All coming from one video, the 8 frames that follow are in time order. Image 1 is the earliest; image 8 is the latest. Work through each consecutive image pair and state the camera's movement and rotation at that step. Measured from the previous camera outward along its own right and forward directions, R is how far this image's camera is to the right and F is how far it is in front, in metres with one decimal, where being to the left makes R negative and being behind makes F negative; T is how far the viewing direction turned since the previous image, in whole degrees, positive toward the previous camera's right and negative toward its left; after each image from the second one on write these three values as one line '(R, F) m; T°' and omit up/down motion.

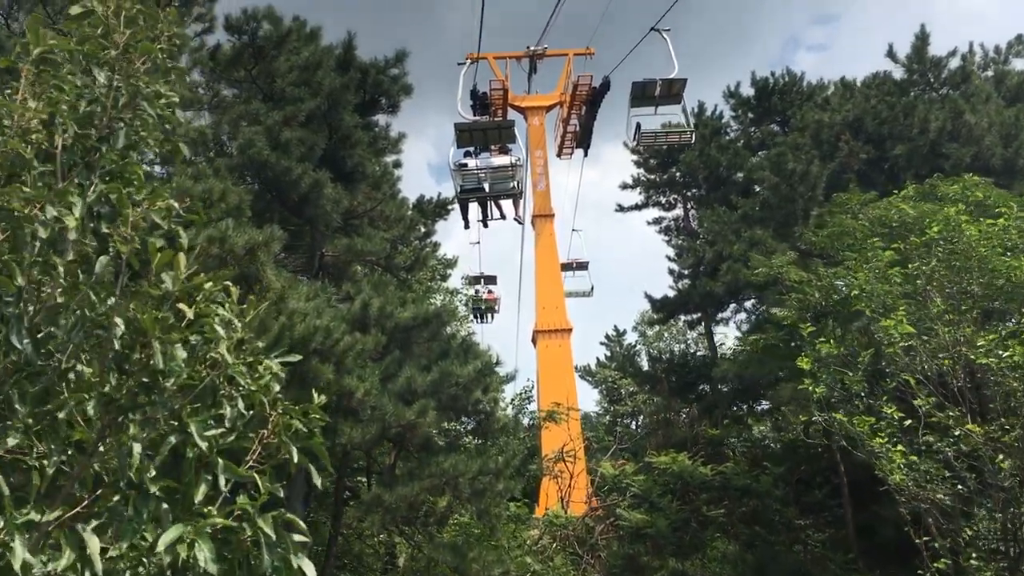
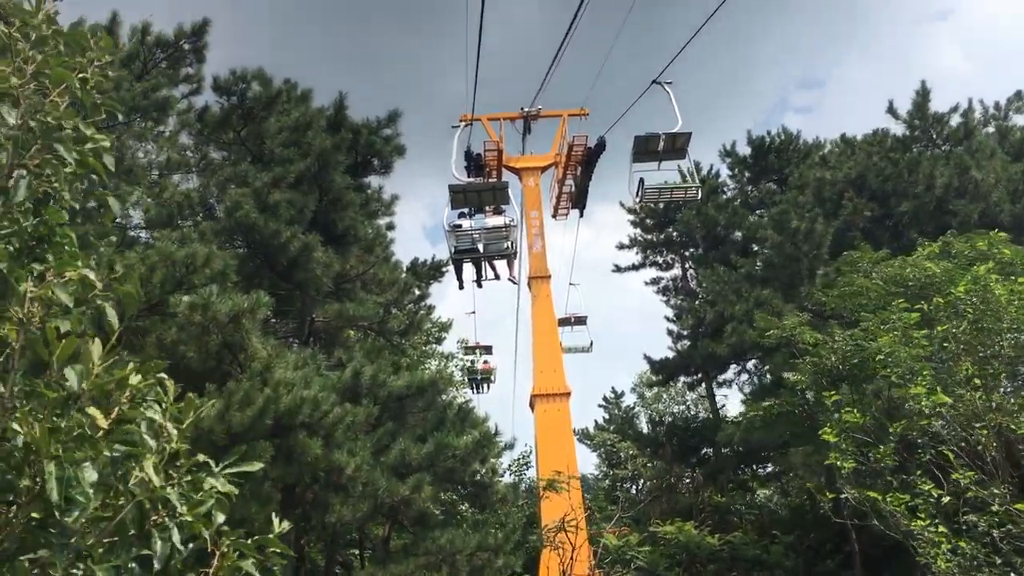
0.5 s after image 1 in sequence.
(0.0, +0.4) m; 0°
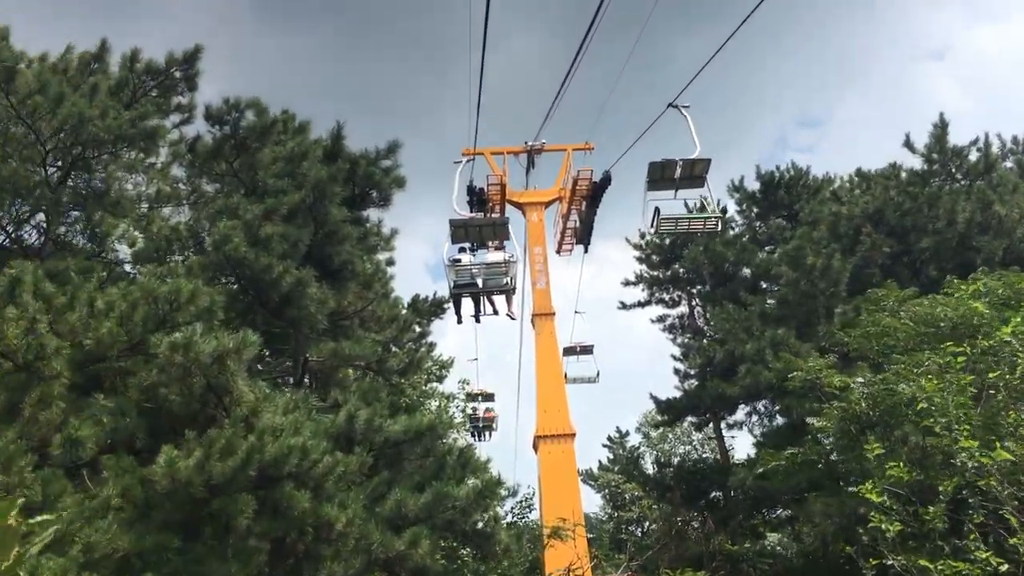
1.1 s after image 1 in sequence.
(0.0, +0.6) m; 0°
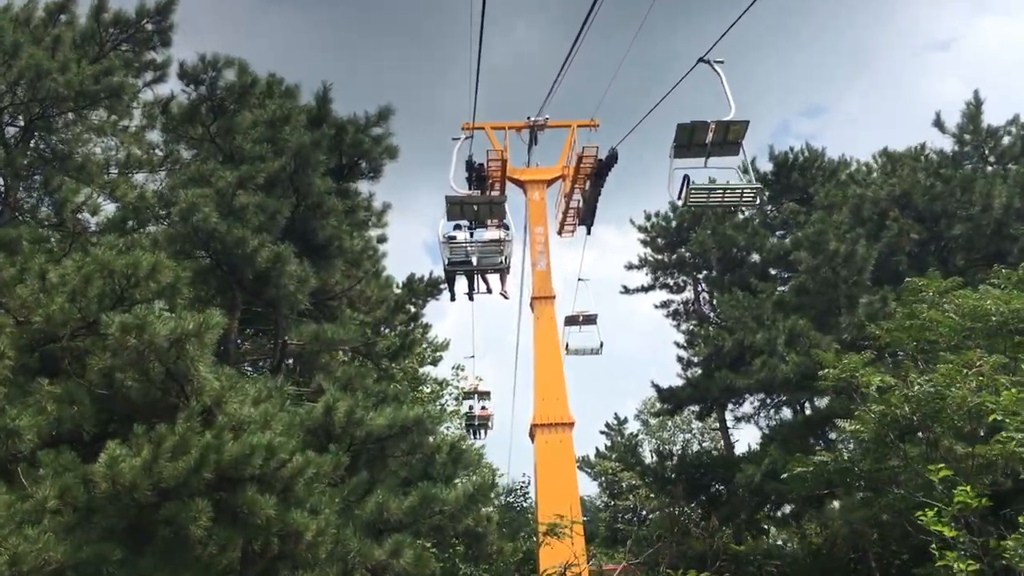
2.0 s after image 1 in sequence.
(0.0, +0.9) m; 0°
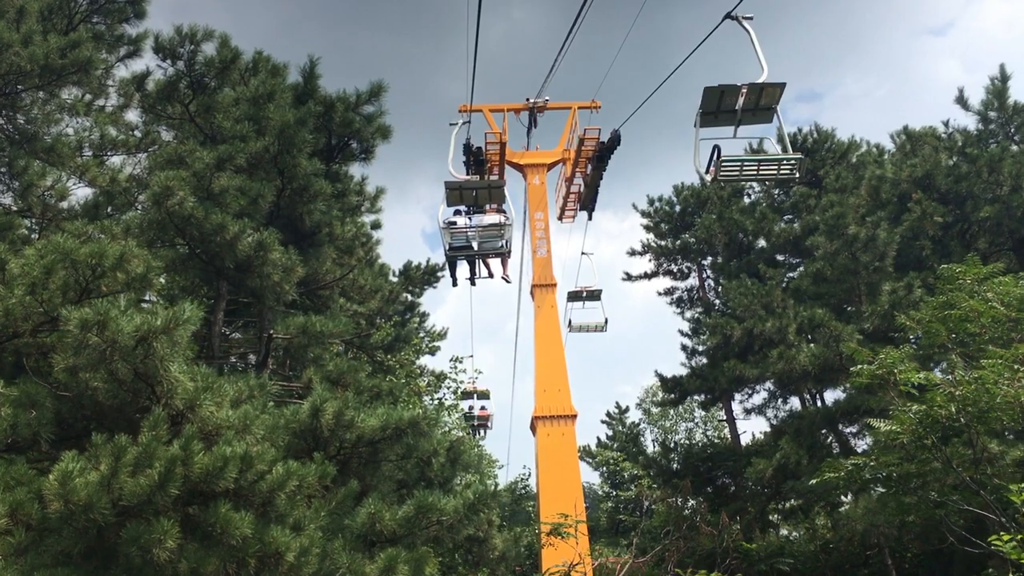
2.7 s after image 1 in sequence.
(0.0, +0.7) m; 0°
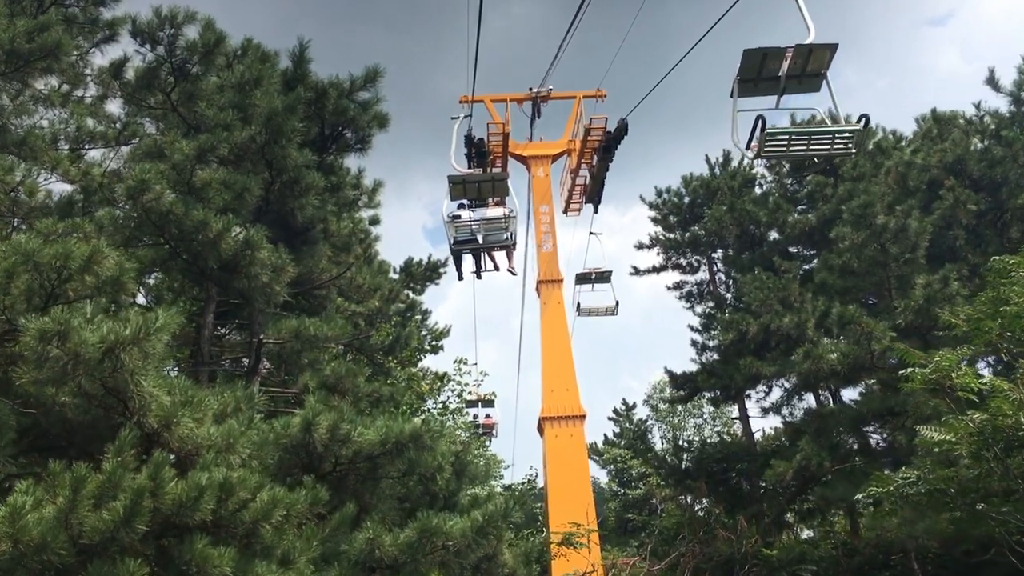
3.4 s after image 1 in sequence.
(-0.1, +0.7) m; 0°
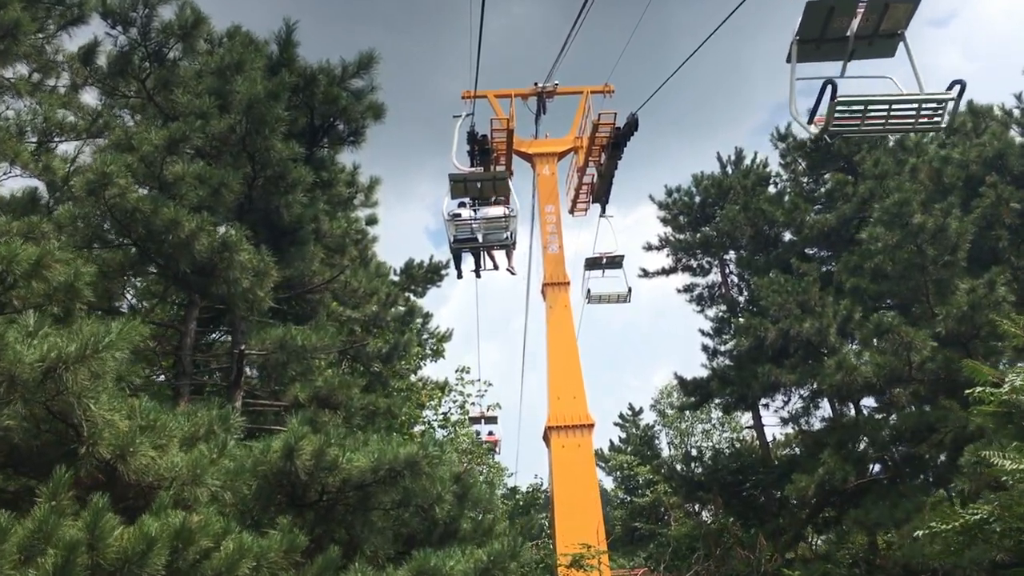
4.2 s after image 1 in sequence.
(0.0, +0.8) m; 0°
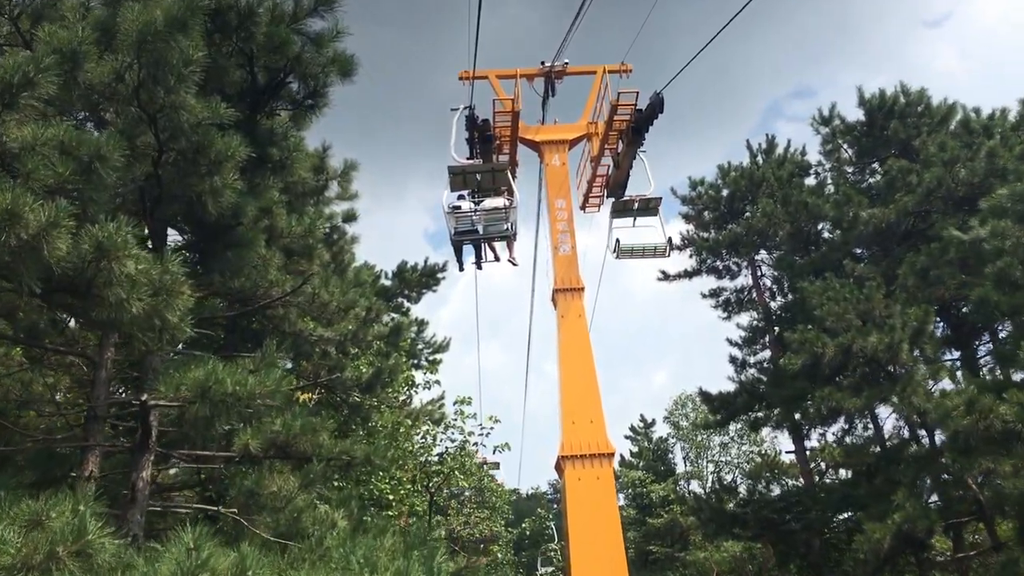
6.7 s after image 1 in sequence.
(-0.1, +2.4) m; 0°
